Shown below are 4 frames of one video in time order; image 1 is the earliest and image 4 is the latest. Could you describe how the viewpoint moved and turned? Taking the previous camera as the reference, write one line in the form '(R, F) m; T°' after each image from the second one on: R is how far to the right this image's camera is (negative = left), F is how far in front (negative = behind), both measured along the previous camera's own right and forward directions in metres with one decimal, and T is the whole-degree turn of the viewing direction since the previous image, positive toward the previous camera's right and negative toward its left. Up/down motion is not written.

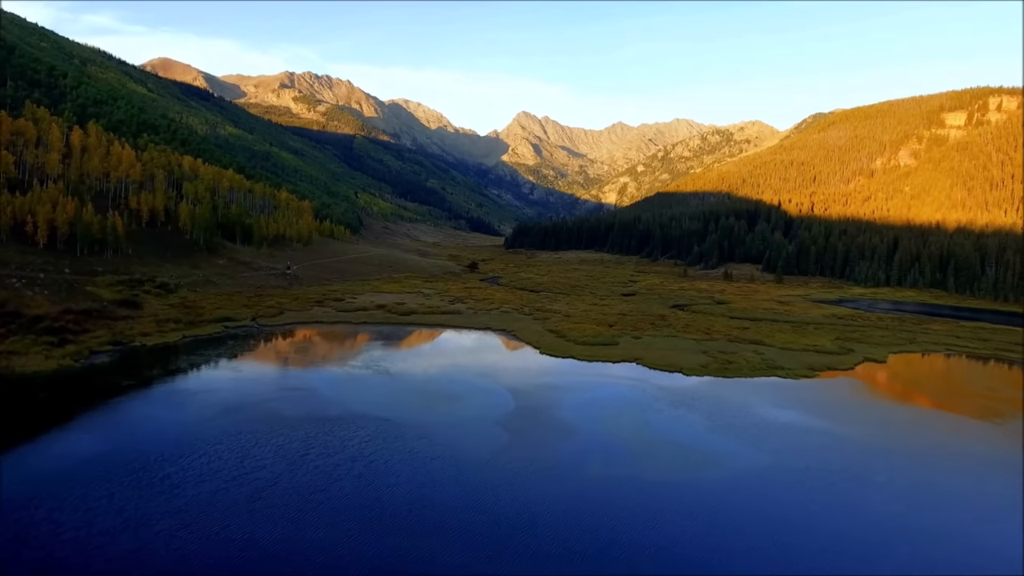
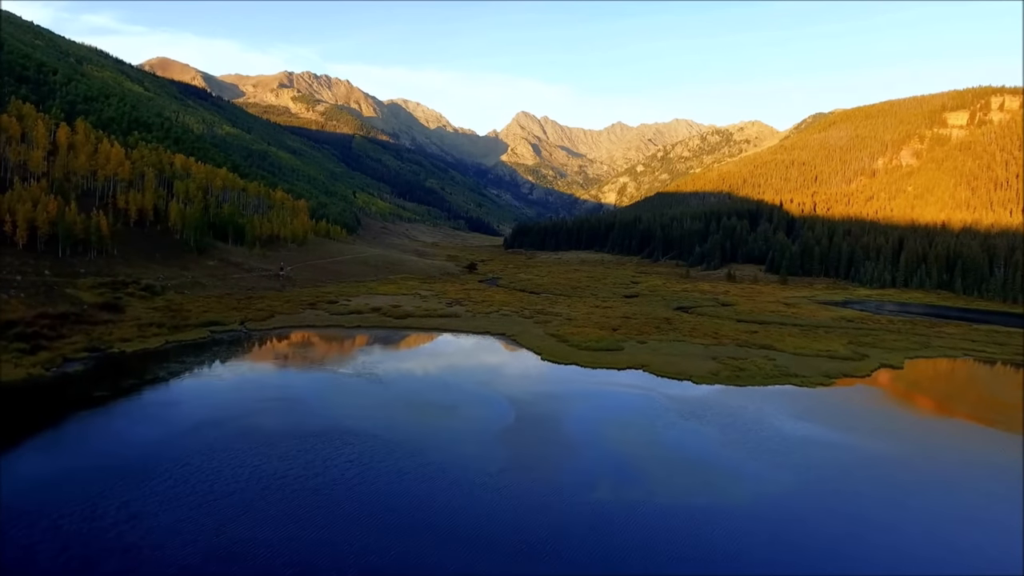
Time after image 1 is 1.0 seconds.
(-0.1, +3.1) m; 0°
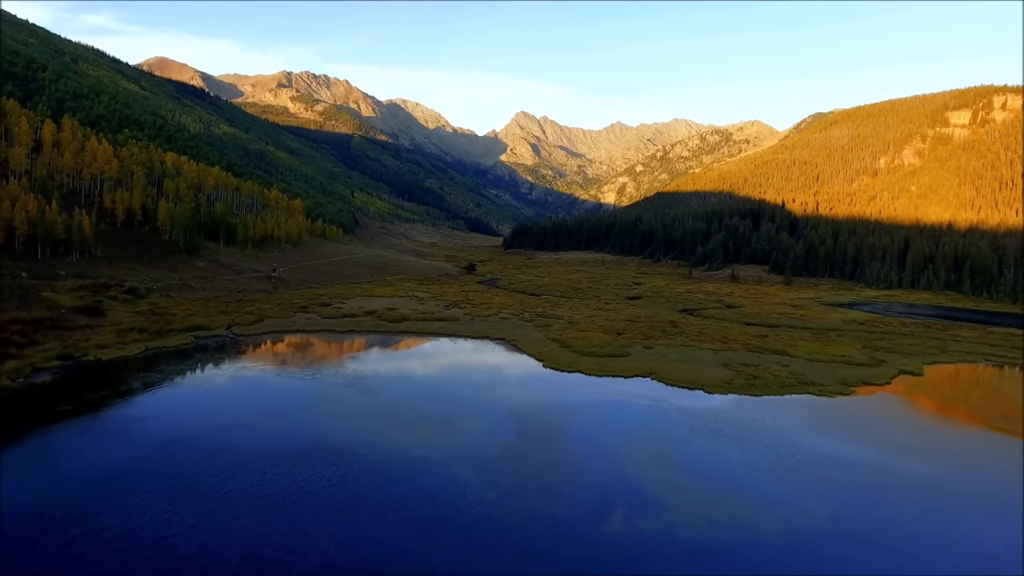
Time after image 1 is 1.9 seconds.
(-0.1, +3.3) m; 0°
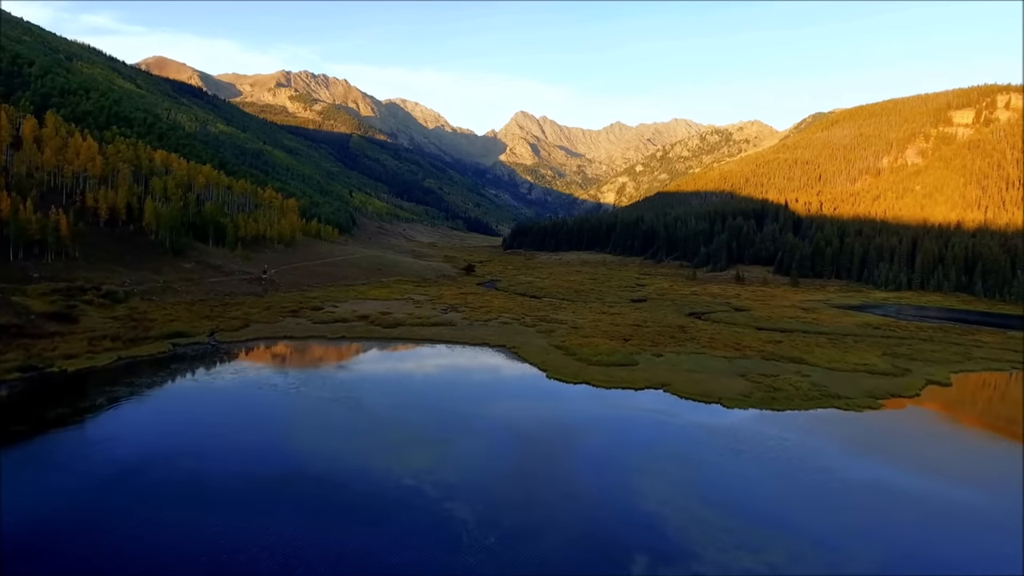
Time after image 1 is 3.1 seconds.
(-0.2, +4.1) m; 0°
